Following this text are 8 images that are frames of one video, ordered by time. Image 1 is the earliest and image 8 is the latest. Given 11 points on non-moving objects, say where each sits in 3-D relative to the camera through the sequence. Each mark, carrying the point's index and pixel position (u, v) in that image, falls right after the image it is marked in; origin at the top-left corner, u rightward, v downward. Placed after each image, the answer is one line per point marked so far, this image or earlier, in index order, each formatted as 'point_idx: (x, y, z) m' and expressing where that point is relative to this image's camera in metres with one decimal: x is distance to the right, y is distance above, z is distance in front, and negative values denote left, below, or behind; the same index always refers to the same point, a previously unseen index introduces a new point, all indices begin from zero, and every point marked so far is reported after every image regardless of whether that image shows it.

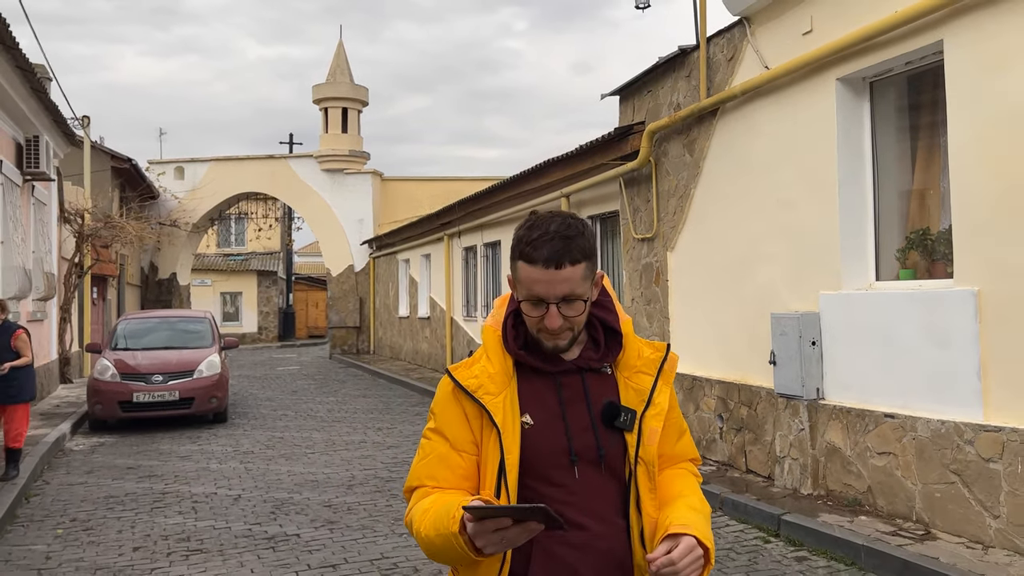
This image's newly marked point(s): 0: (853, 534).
0: (+2.1, -1.5, +5.0) m
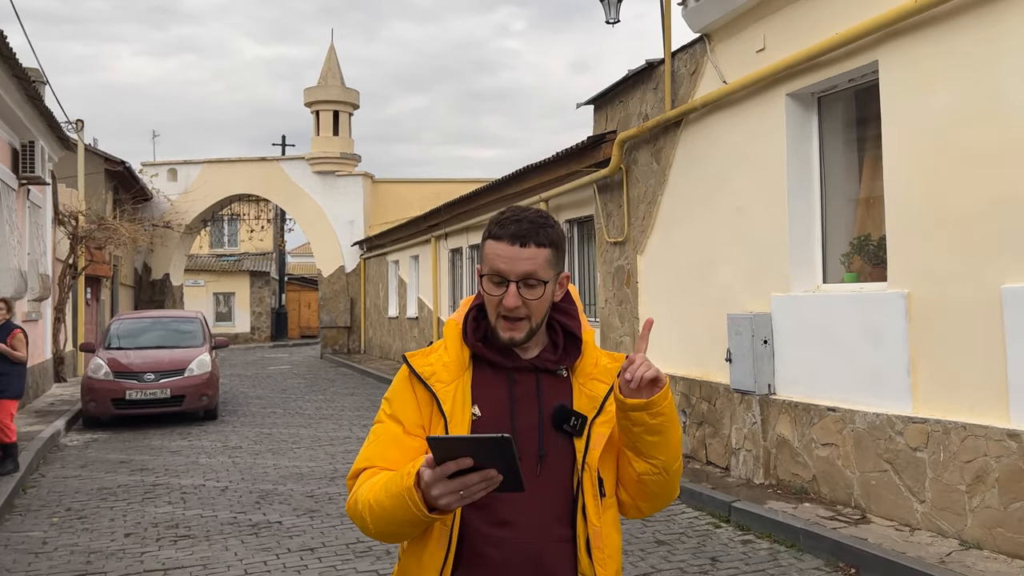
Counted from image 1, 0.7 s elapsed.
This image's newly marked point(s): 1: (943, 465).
0: (+1.8, -1.5, +5.4) m
1: (+2.5, -1.0, +4.8) m
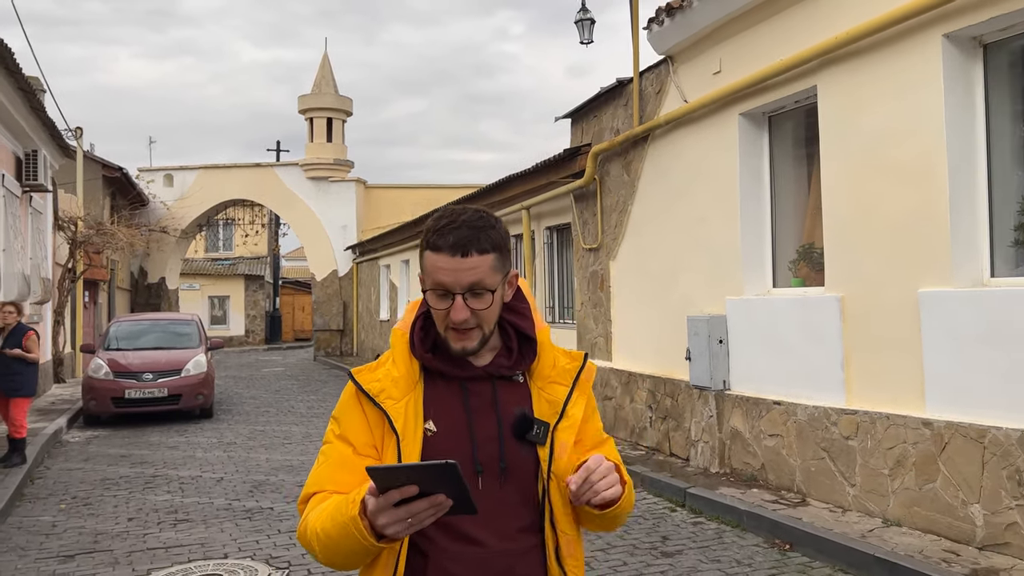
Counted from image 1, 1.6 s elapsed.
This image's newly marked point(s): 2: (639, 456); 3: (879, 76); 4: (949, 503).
0: (+1.6, -1.5, +5.9) m
1: (+2.3, -1.1, +5.3) m
2: (+1.2, -1.5, +7.6) m
3: (+2.4, +1.4, +5.4) m
4: (+2.5, -1.2, +4.8) m
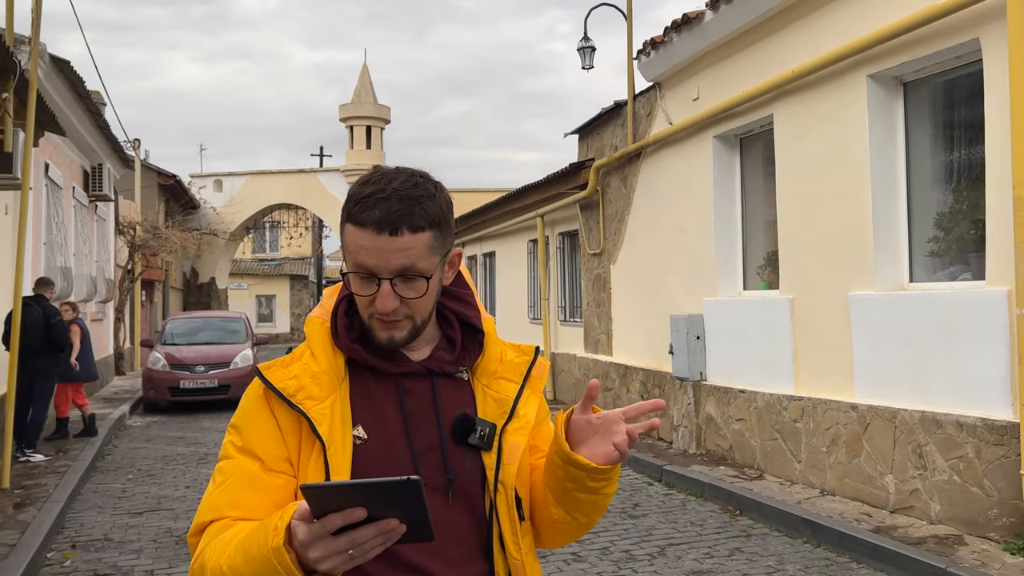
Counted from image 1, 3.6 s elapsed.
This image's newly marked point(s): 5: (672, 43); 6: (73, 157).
0: (+1.6, -1.6, +6.8) m
1: (+2.2, -1.1, +6.2) m
2: (+1.2, -1.6, +8.5) m
3: (+2.3, +1.3, +6.2) m
4: (+2.4, -1.3, +5.6) m
5: (+1.5, +2.3, +7.8) m
6: (-7.0, +2.1, +13.3) m
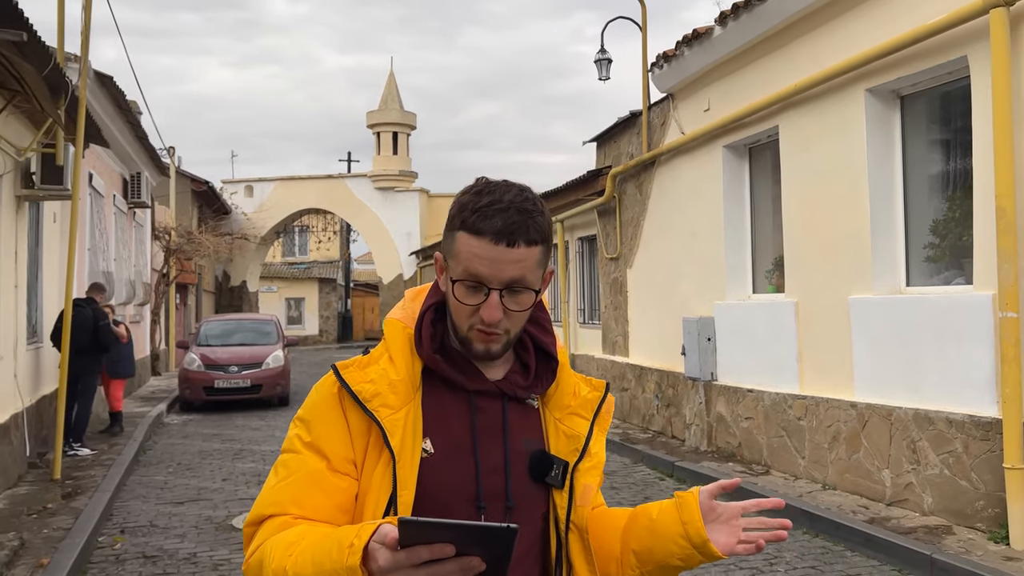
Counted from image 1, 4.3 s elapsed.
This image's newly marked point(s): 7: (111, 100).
0: (+1.8, -1.6, +7.1) m
1: (+2.4, -1.1, +6.5) m
2: (+1.4, -1.6, +8.8) m
3: (+2.5, +1.3, +6.5) m
4: (+2.6, -1.3, +5.9) m
5: (+1.7, +2.3, +8.2) m
6: (-6.7, +2.0, +13.9) m
7: (-5.3, +2.5, +11.0) m
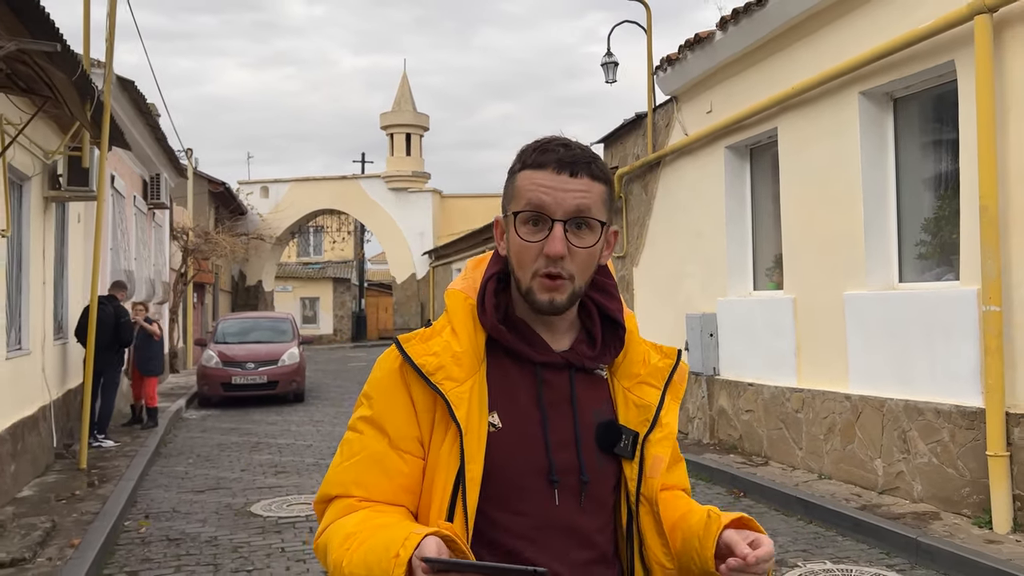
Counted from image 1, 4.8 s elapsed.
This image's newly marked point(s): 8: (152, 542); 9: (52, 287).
0: (+1.8, -1.6, +7.4) m
1: (+2.4, -1.1, +6.7) m
2: (+1.5, -1.6, +9.1) m
3: (+2.5, +1.3, +6.7) m
4: (+2.6, -1.3, +6.1) m
5: (+1.8, +2.3, +8.4) m
6: (-6.5, +2.1, +14.2) m
7: (-5.2, +2.5, +11.4) m
8: (-2.5, -1.8, +5.8) m
9: (-4.6, 0.0, +8.3) m
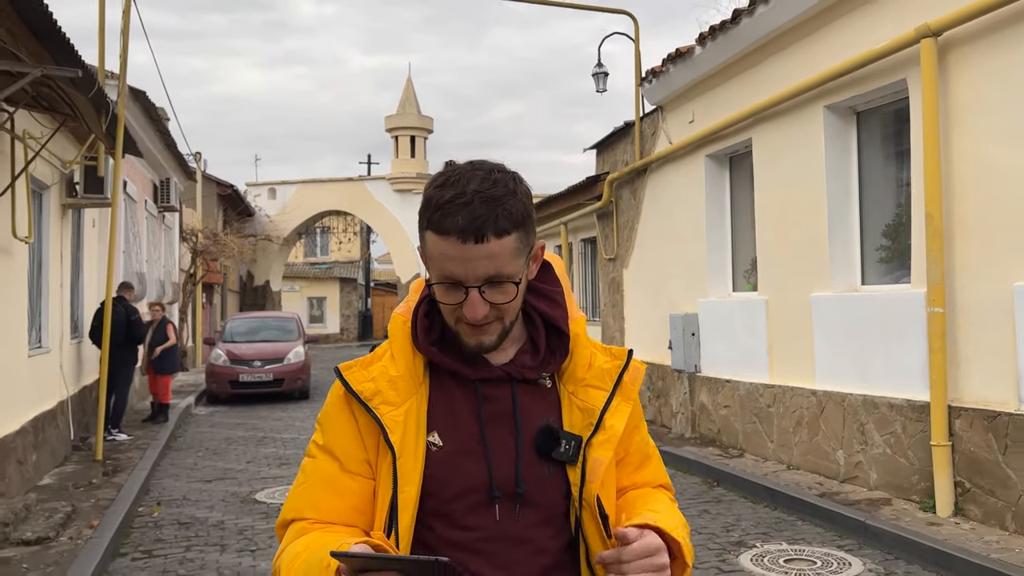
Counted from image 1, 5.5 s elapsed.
0: (+1.7, -1.6, +7.8) m
1: (+2.3, -1.1, +7.1) m
2: (+1.4, -1.6, +9.5) m
3: (+2.4, +1.3, +7.1) m
4: (+2.5, -1.3, +6.5) m
5: (+1.7, +2.3, +8.8) m
6: (-6.5, +2.0, +14.7) m
7: (-5.3, +2.5, +11.8) m
8: (-2.6, -1.8, +6.2) m
9: (-4.7, 0.0, +8.8) m
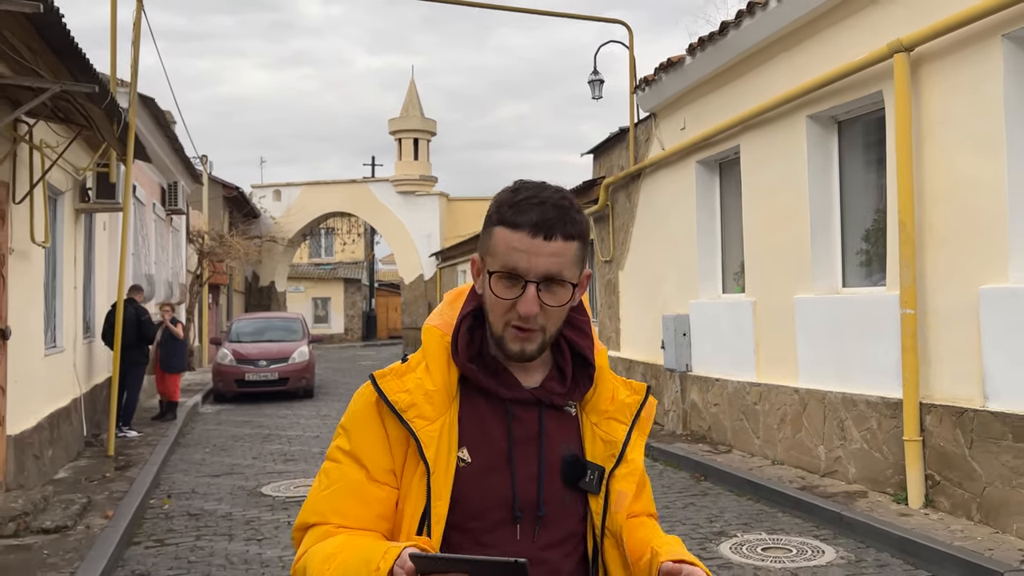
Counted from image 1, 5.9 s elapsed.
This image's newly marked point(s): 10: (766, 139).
0: (+1.7, -1.6, +8.1) m
1: (+2.3, -1.1, +7.4) m
2: (+1.4, -1.6, +9.8) m
3: (+2.4, +1.3, +7.4) m
4: (+2.4, -1.3, +6.8) m
5: (+1.6, +2.3, +9.1) m
6: (-6.5, +2.0, +15.1) m
7: (-5.3, +2.5, +12.2) m
8: (-2.7, -1.8, +6.5) m
9: (-4.7, 0.0, +9.1) m
10: (+2.3, +1.3, +7.5) m
